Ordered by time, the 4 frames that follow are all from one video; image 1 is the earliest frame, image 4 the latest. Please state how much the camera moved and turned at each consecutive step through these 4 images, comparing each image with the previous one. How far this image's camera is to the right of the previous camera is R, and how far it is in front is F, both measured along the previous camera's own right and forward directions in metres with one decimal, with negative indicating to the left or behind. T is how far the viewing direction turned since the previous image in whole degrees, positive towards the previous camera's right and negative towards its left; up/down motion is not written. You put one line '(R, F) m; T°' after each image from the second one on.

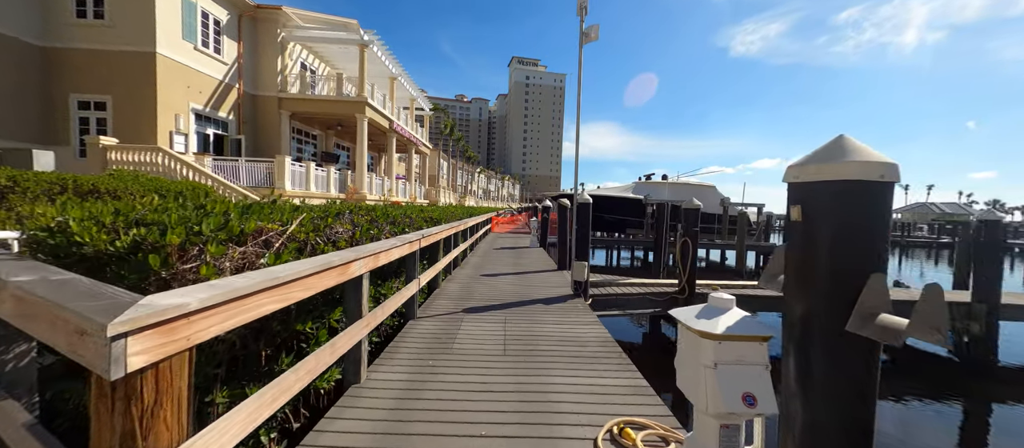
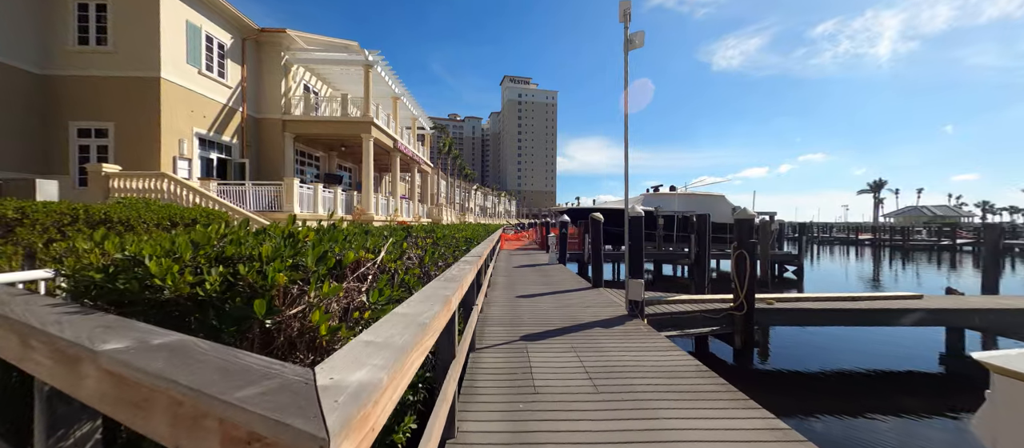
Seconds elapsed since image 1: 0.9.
(-0.8, +0.4) m; +1°
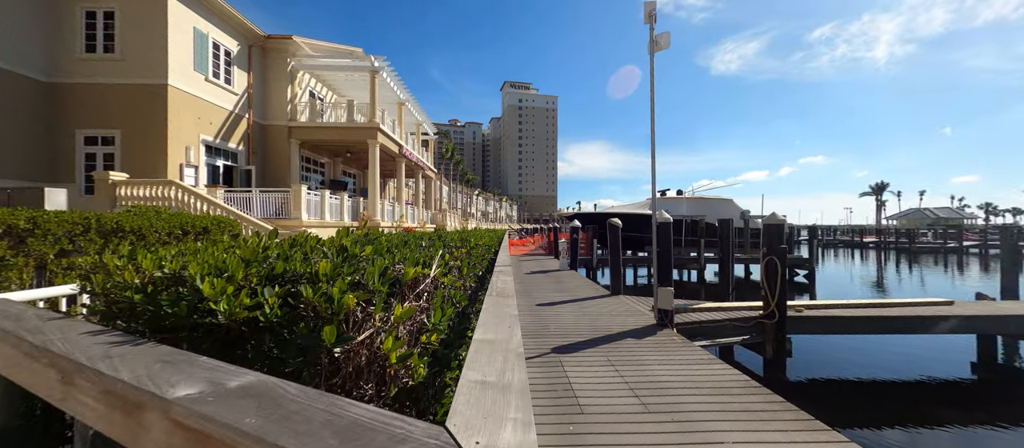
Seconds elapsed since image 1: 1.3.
(-0.3, +0.2) m; 0°
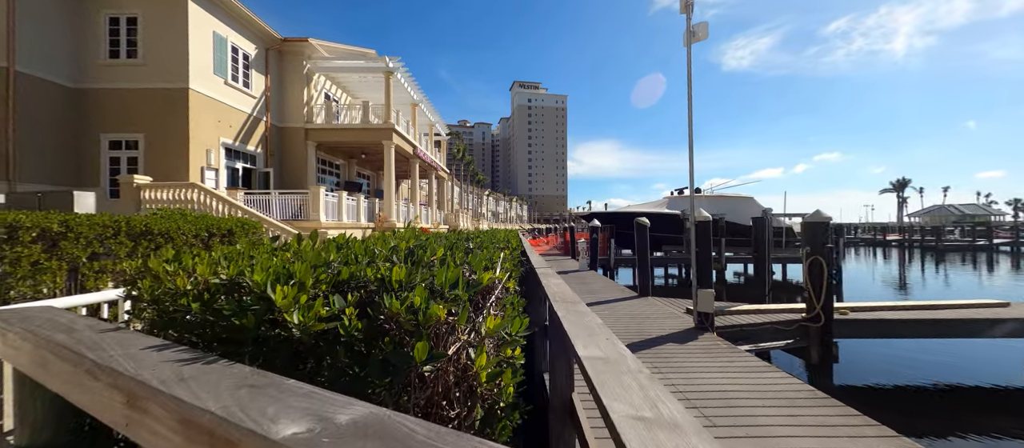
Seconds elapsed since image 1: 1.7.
(-0.3, +0.2) m; -2°
